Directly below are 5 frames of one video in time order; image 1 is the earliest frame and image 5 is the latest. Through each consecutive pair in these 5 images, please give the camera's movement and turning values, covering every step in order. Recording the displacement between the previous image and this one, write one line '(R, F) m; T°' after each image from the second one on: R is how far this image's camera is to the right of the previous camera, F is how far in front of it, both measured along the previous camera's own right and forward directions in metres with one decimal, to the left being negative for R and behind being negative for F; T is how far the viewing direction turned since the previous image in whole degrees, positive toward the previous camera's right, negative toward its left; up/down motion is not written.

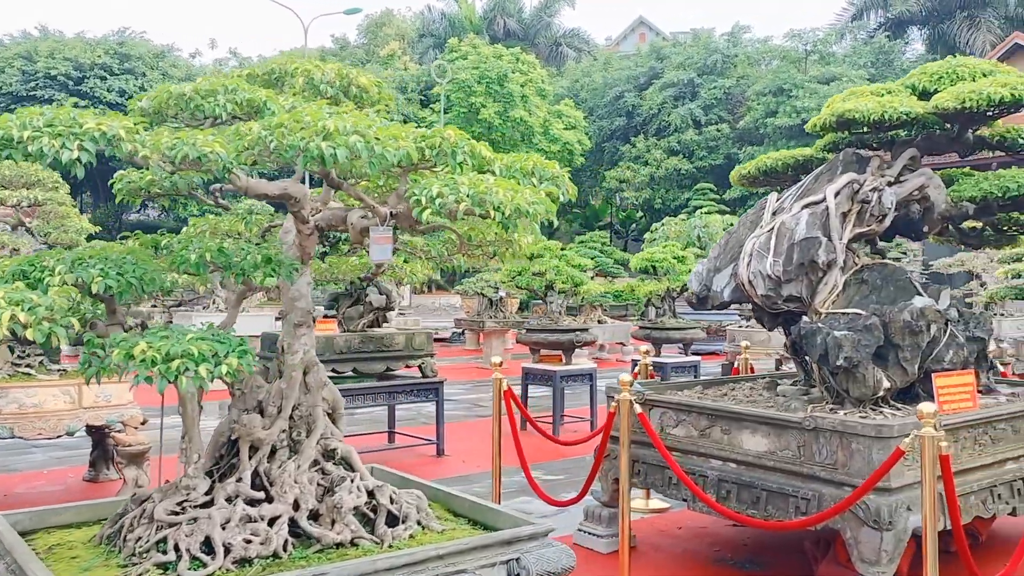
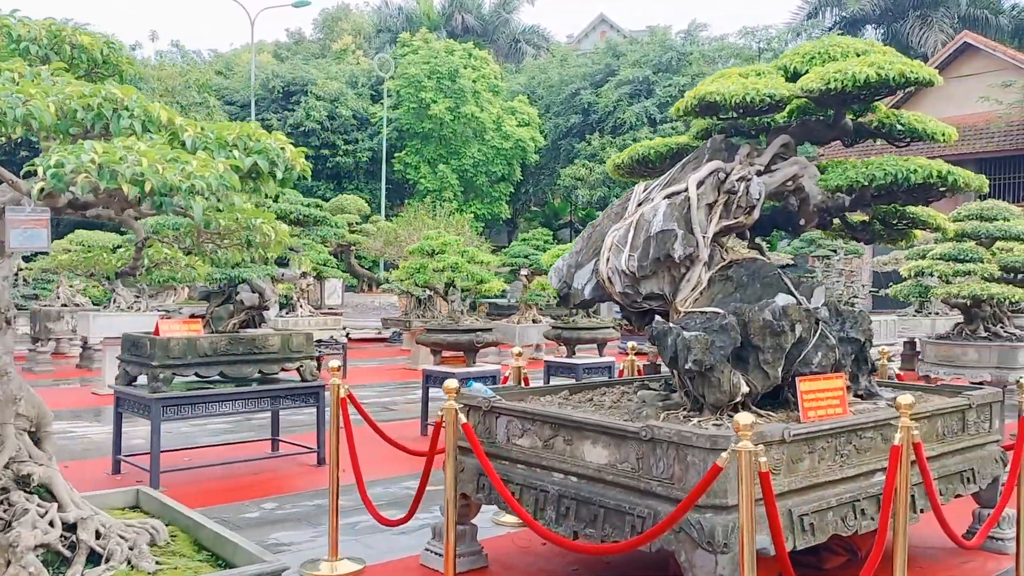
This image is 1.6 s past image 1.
(+0.8, +0.5) m; +2°
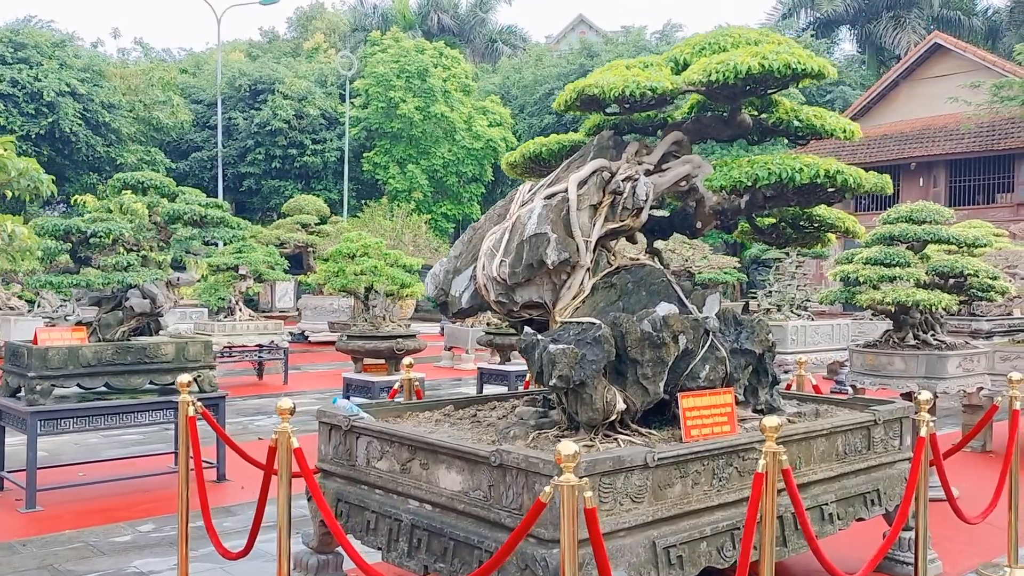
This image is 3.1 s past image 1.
(+0.6, +0.4) m; +1°
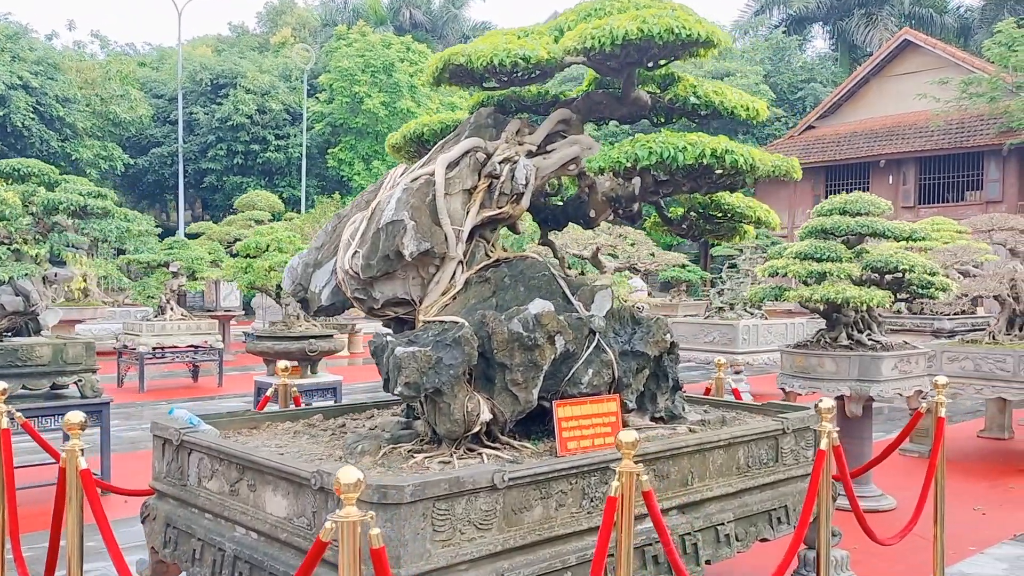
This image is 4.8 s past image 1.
(+0.6, +0.5) m; +1°
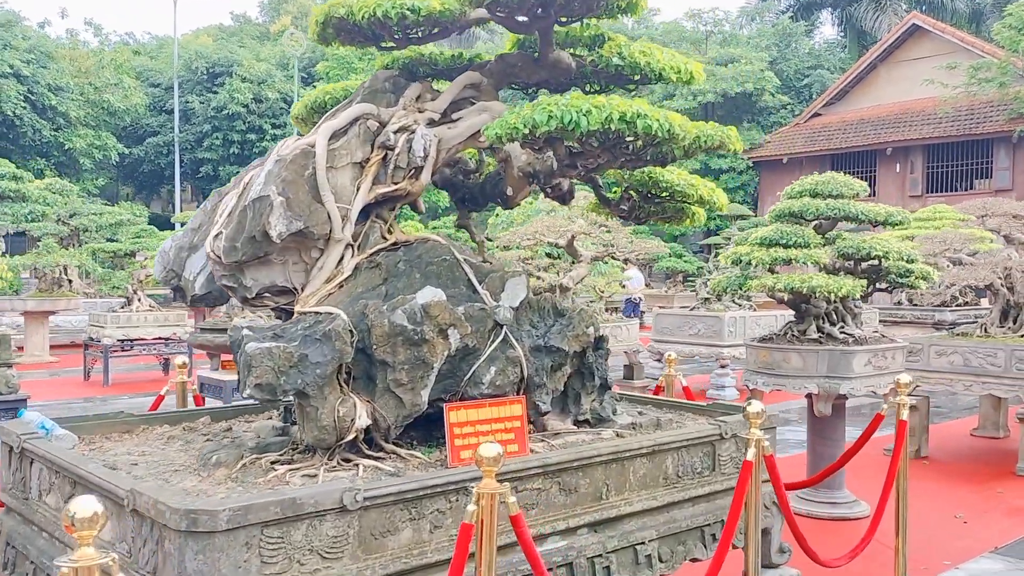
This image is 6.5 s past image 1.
(+0.5, +0.5) m; -1°
